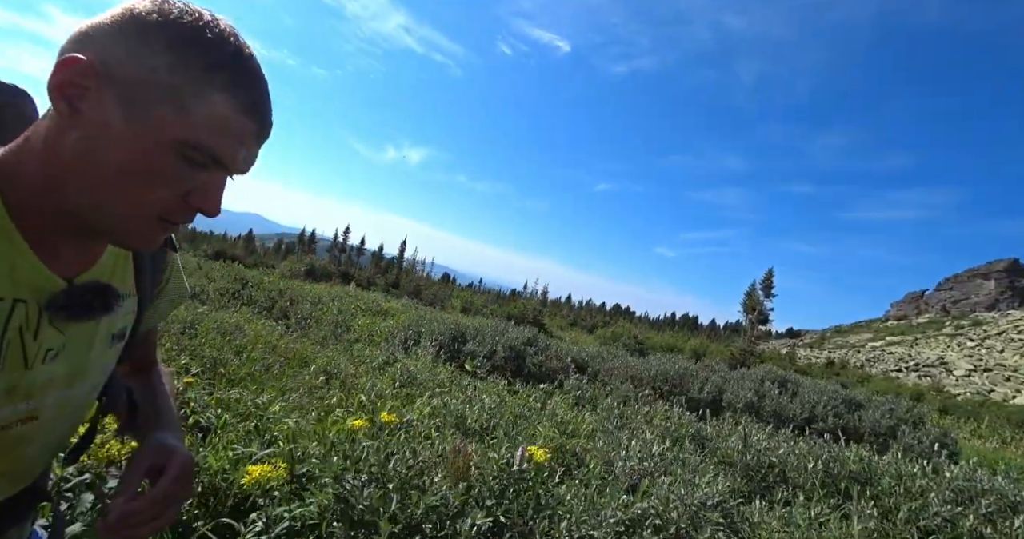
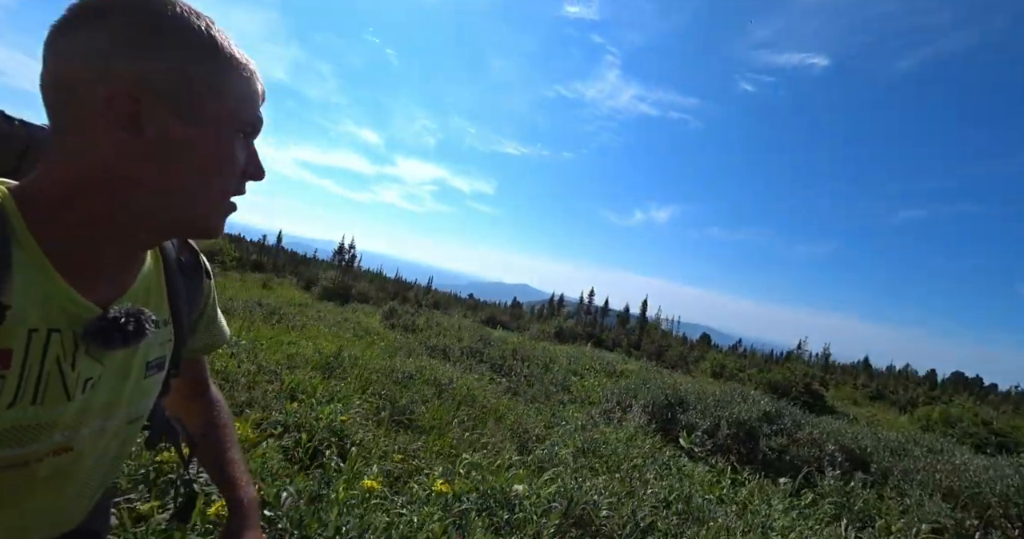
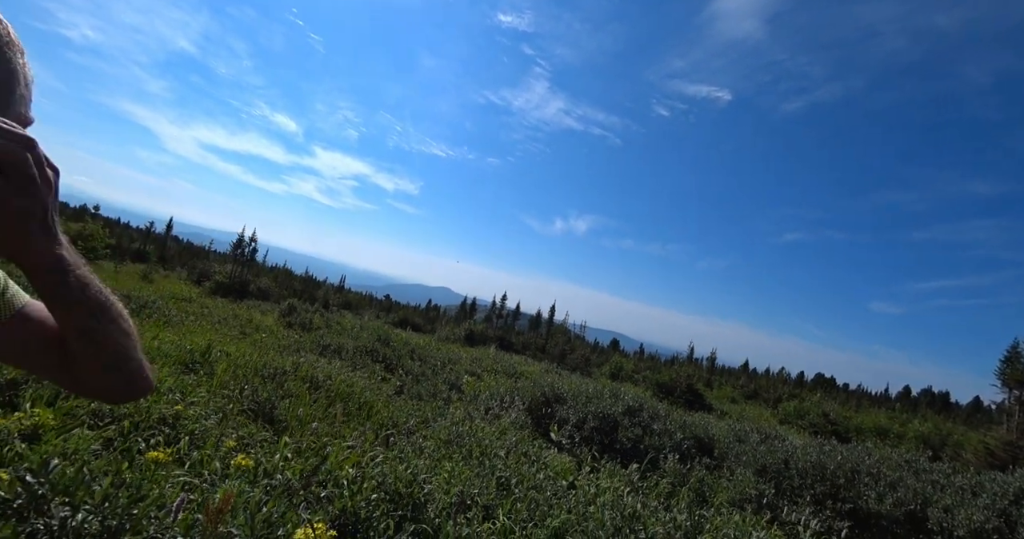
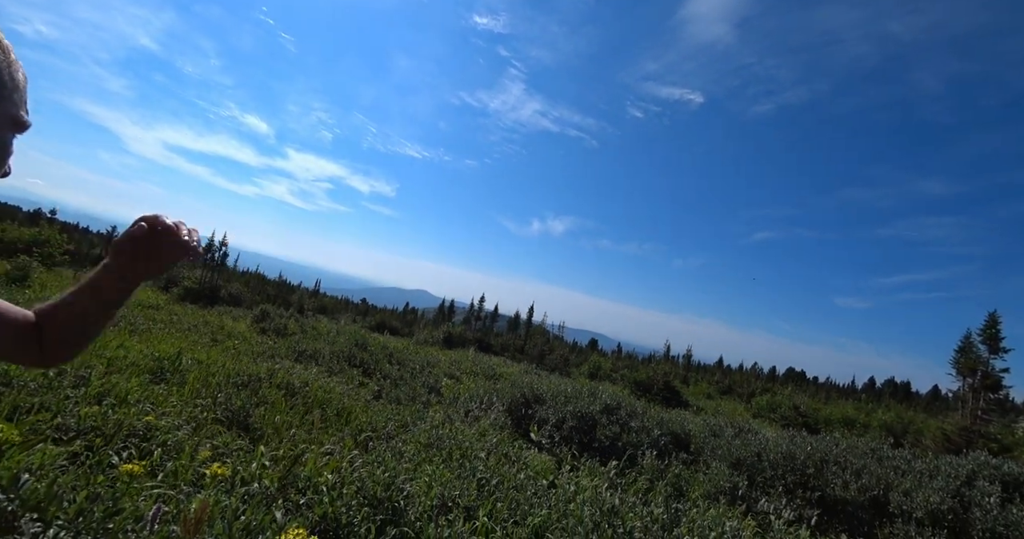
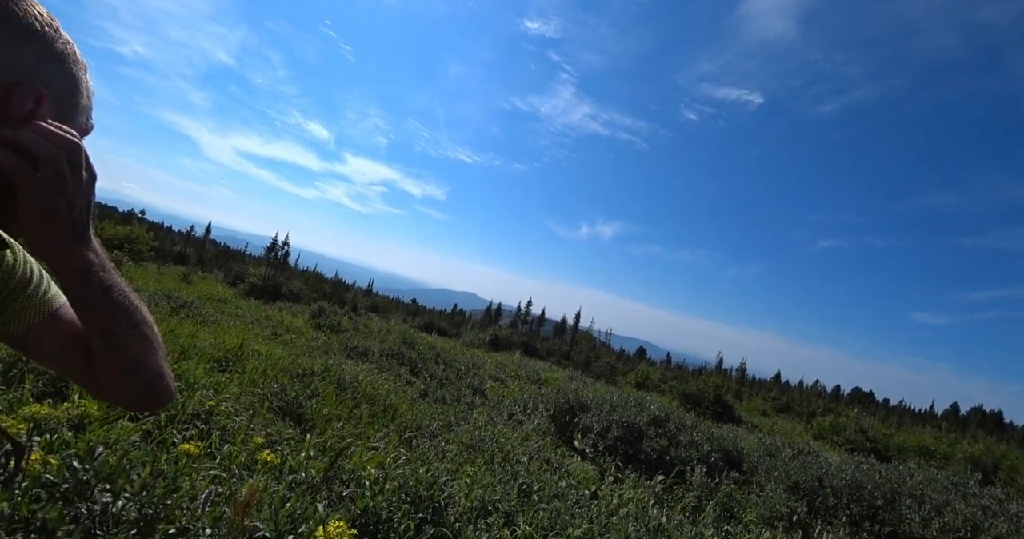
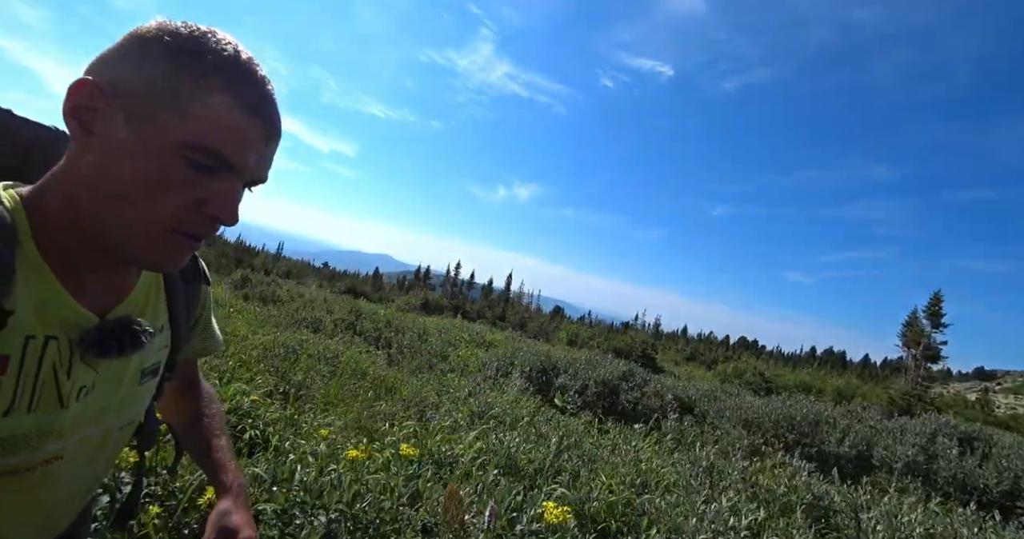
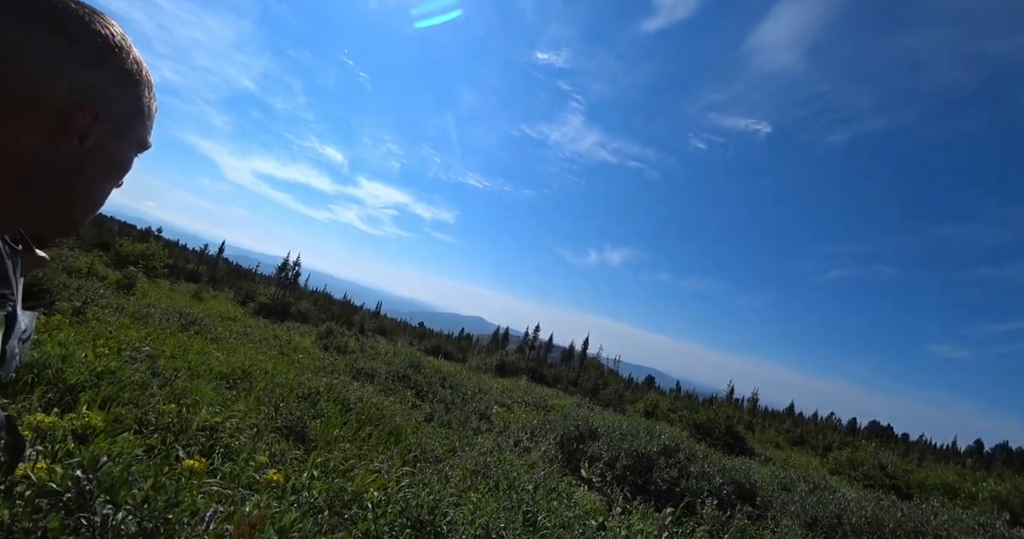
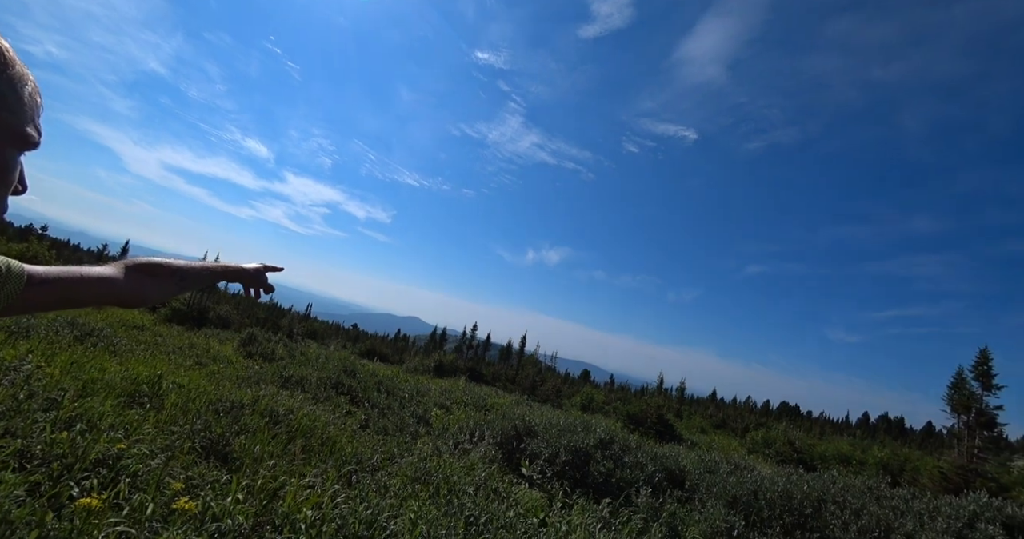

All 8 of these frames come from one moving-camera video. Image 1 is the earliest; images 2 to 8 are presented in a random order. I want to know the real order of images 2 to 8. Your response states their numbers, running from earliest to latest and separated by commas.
6, 2, 8, 4, 3, 5, 7
